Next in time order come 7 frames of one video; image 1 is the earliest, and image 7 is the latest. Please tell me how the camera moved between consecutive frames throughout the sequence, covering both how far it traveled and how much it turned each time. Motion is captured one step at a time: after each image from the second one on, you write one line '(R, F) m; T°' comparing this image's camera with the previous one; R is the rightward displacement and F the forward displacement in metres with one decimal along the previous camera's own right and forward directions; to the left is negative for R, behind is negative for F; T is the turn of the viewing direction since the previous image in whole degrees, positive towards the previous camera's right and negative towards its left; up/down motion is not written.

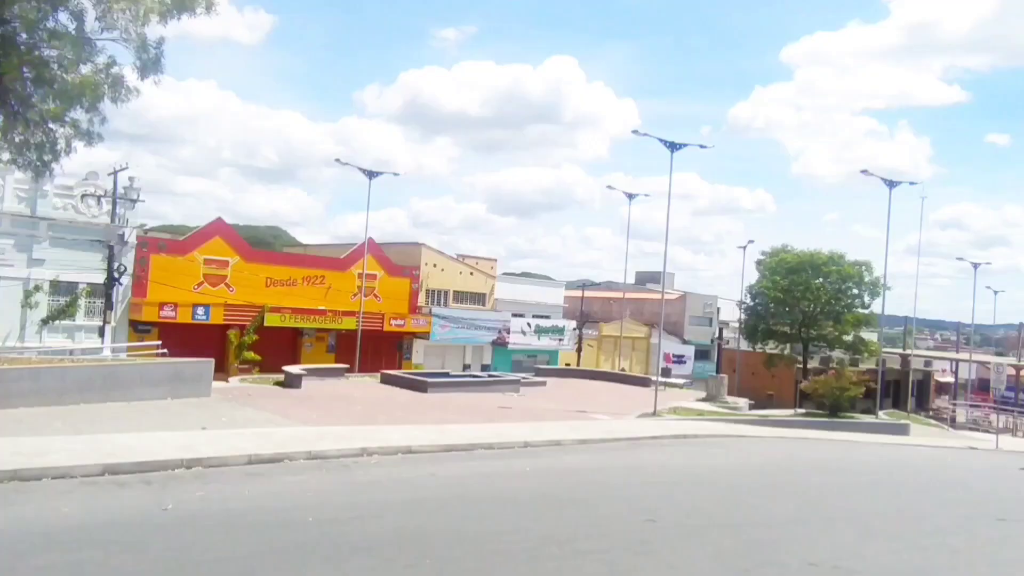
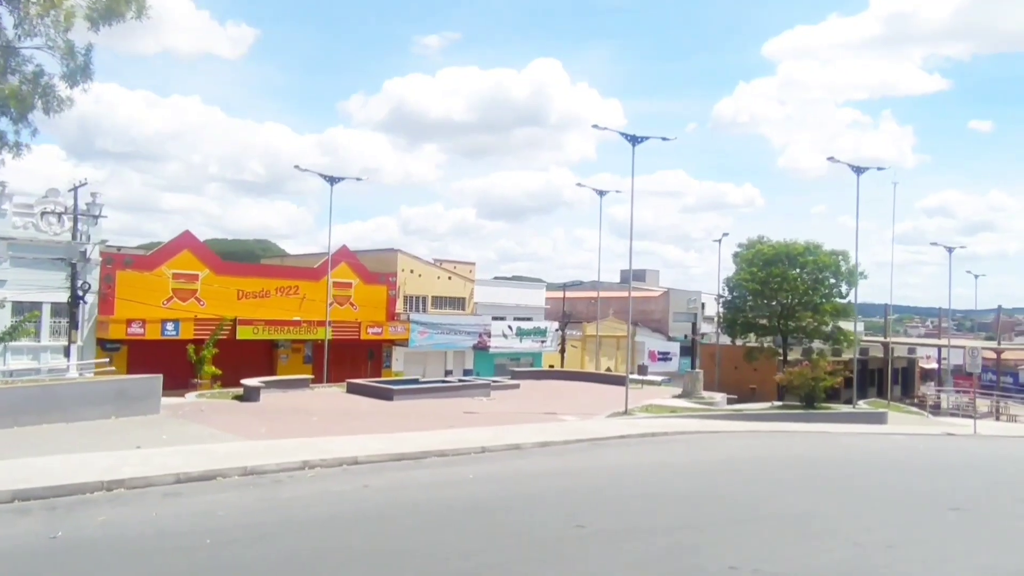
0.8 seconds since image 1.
(+0.9, +0.5) m; +1°
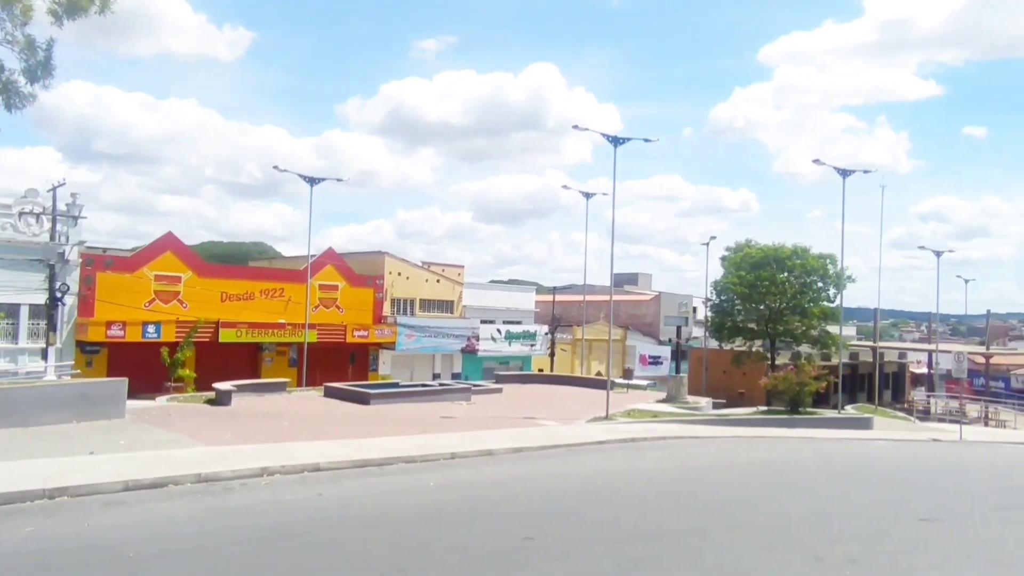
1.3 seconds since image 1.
(+0.5, +0.4) m; 0°
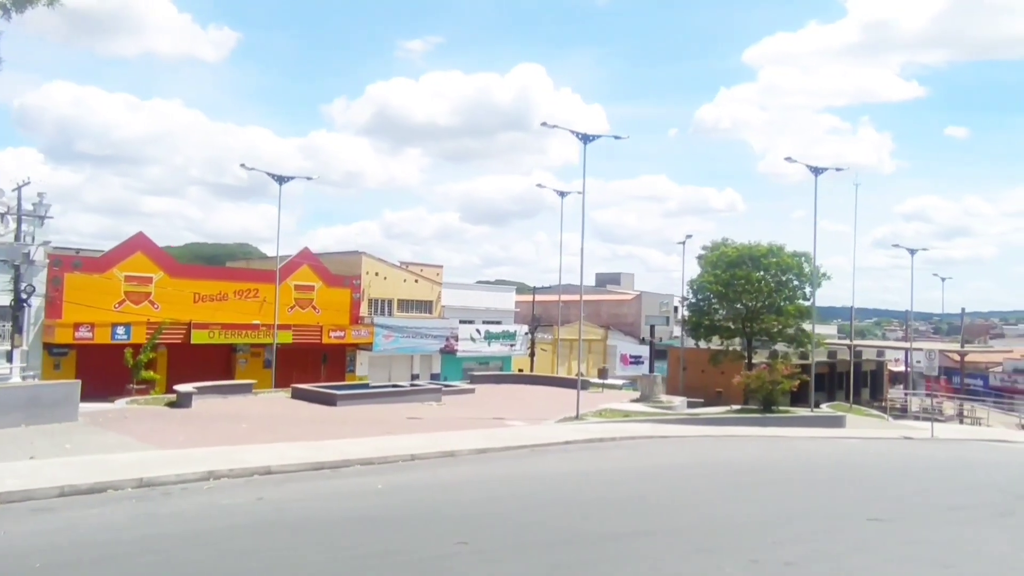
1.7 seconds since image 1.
(+0.6, +0.3) m; +1°
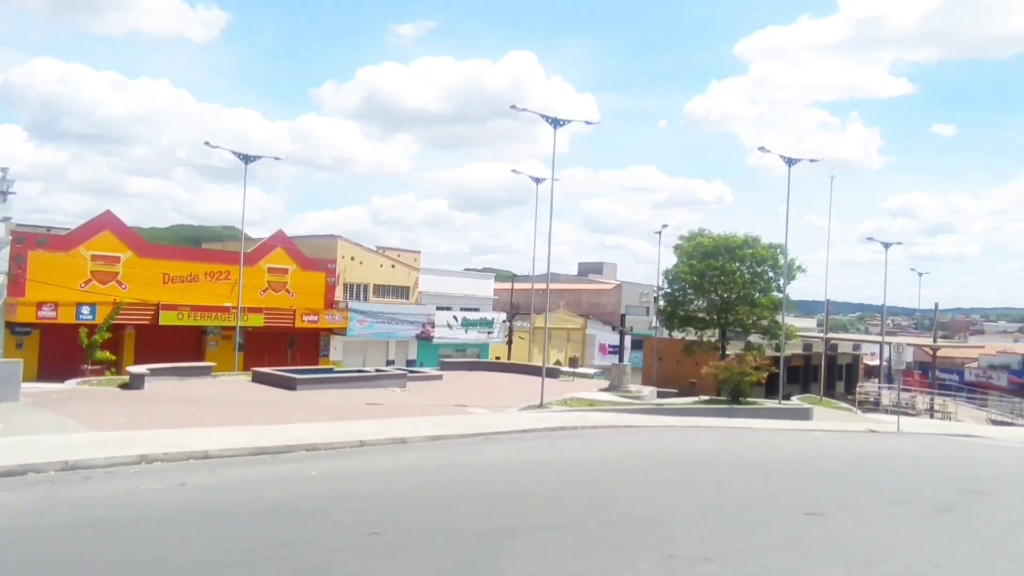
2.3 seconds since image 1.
(+0.7, +0.4) m; +1°
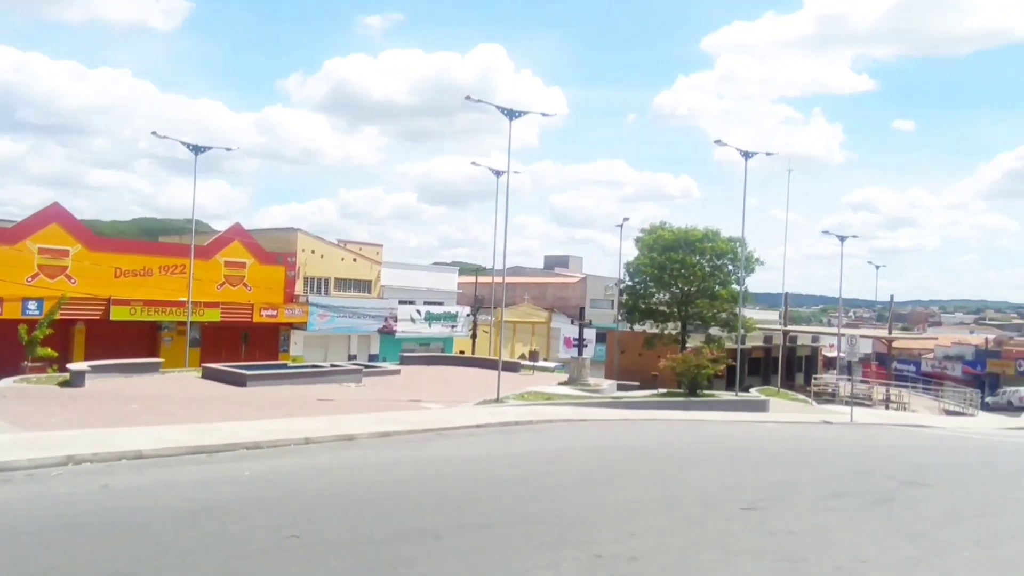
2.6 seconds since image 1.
(+0.4, +0.2) m; +2°
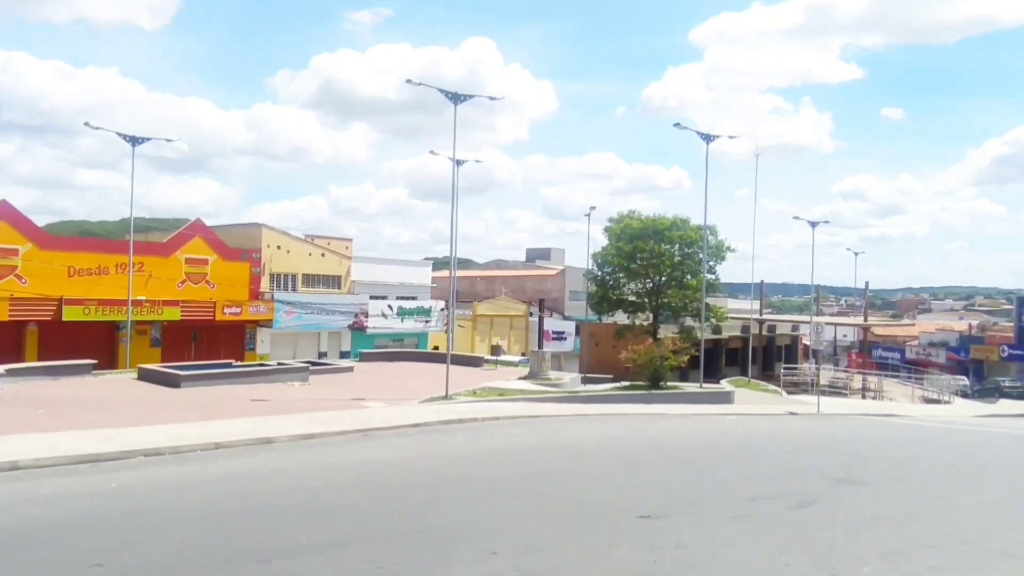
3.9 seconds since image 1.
(+1.3, +1.0) m; +1°
